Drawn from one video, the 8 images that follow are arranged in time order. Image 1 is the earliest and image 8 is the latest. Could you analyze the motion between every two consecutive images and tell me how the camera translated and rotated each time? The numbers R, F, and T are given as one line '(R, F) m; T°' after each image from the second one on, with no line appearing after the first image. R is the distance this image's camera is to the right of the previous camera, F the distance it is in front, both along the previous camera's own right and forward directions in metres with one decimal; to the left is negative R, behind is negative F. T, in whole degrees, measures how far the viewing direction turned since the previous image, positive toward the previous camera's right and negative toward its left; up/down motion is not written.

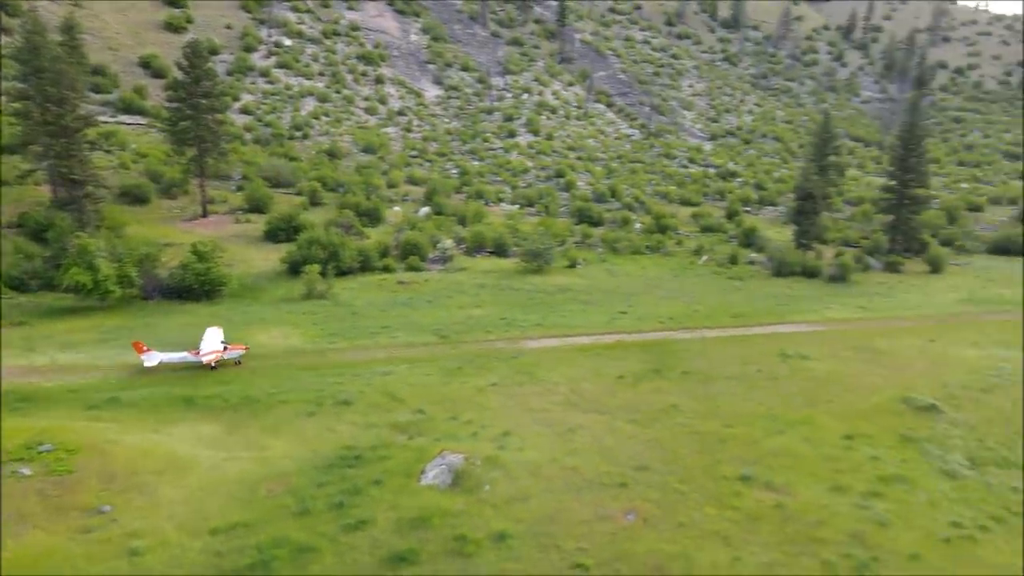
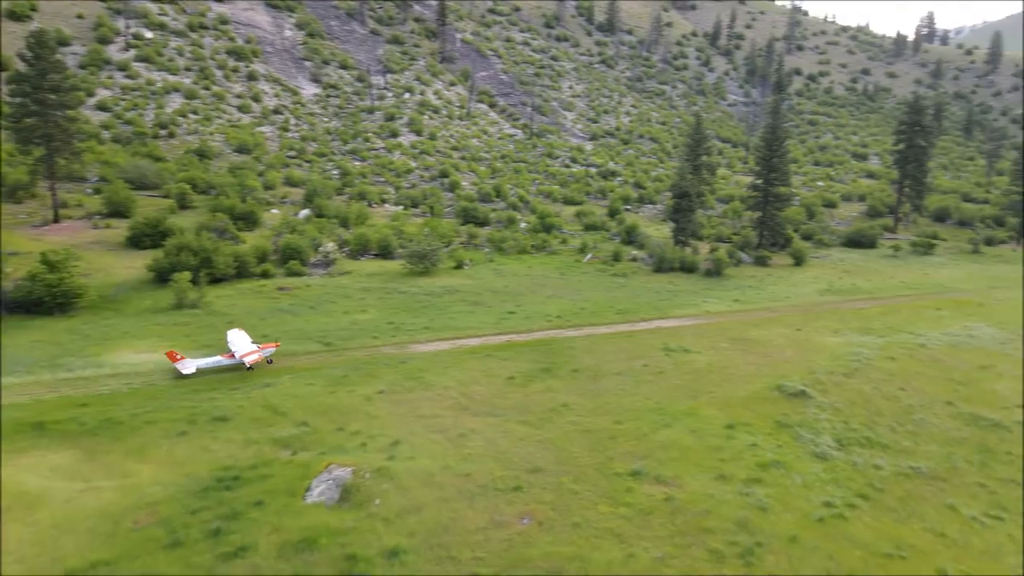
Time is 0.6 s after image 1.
(0.0, +0.3) m; +9°
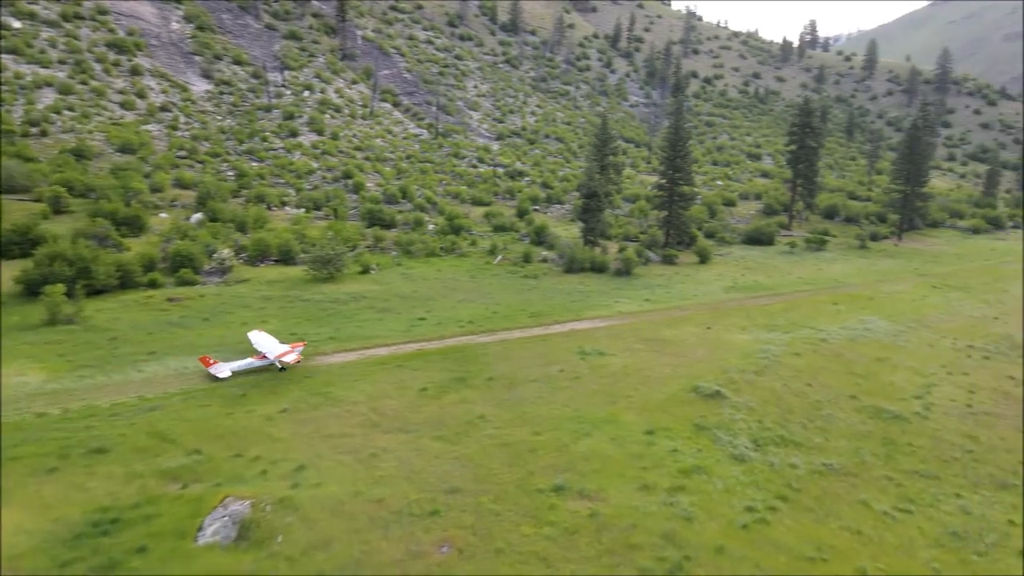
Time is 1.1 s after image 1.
(0.0, +0.7) m; +7°
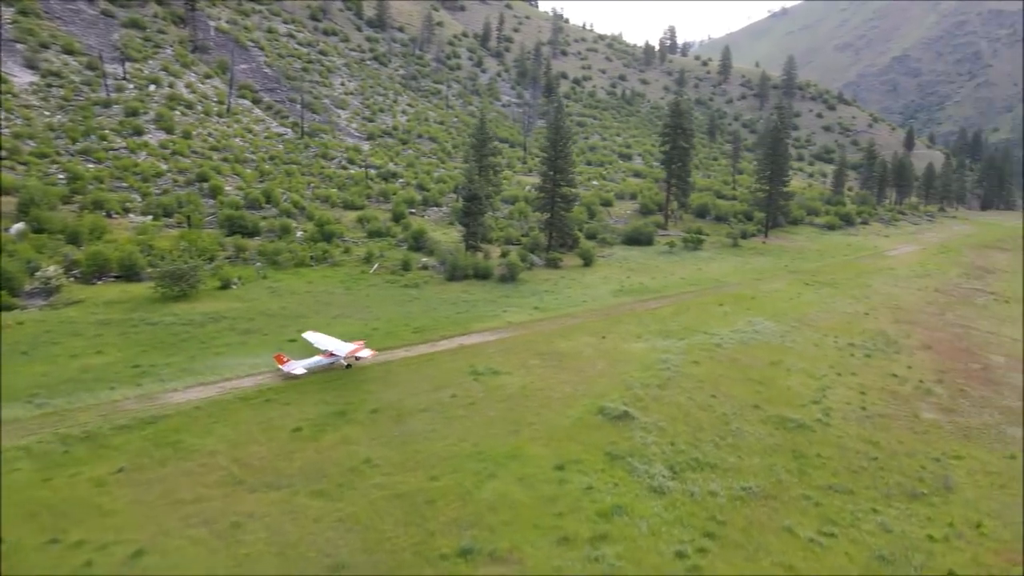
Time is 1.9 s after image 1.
(-0.2, +1.8) m; +10°
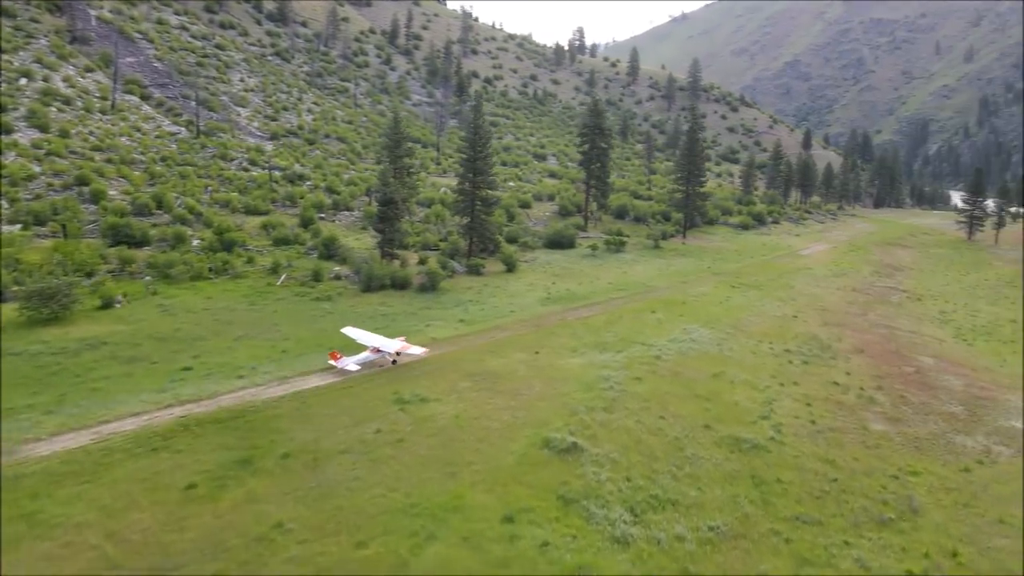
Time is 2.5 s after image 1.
(-0.4, +1.8) m; +7°
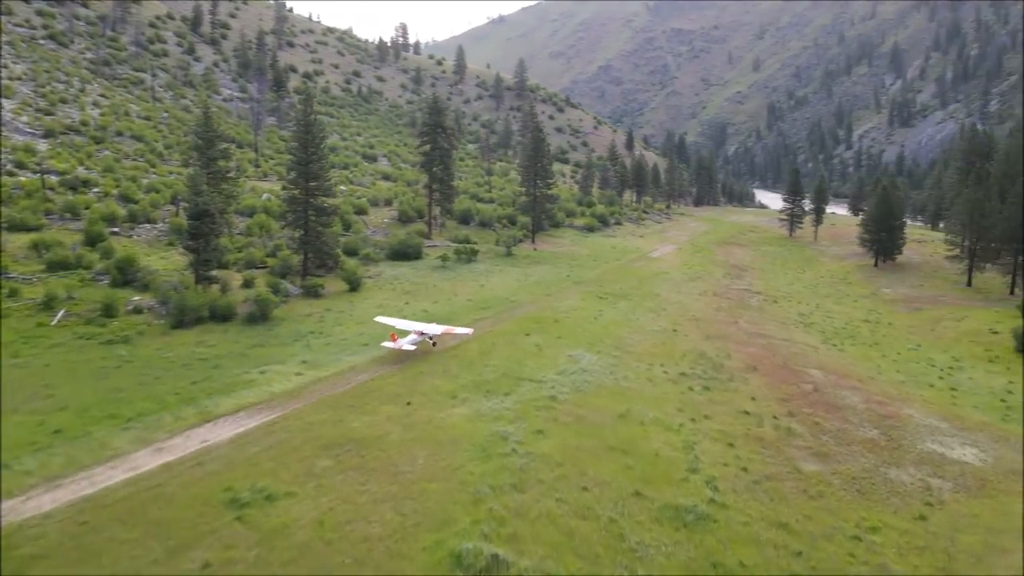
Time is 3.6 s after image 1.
(-0.8, +4.0) m; +14°
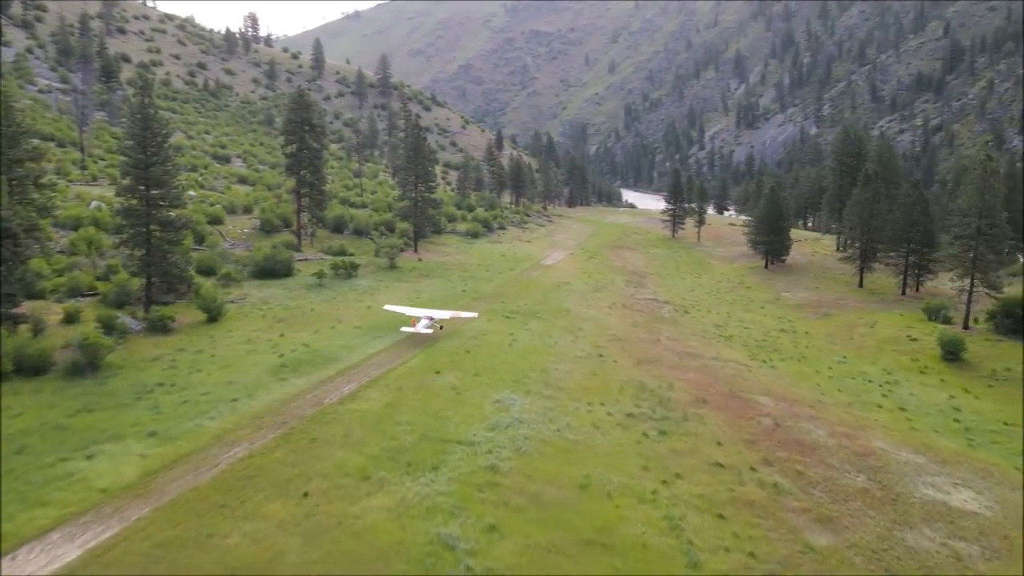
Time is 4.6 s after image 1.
(-1.1, +4.0) m; +11°
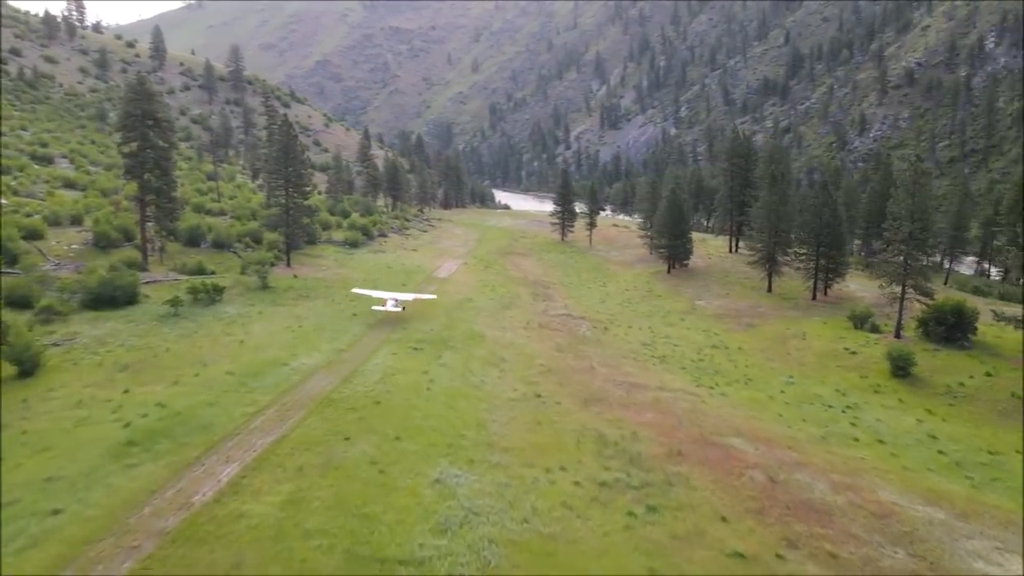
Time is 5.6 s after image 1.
(-1.3, +4.3) m; +11°
